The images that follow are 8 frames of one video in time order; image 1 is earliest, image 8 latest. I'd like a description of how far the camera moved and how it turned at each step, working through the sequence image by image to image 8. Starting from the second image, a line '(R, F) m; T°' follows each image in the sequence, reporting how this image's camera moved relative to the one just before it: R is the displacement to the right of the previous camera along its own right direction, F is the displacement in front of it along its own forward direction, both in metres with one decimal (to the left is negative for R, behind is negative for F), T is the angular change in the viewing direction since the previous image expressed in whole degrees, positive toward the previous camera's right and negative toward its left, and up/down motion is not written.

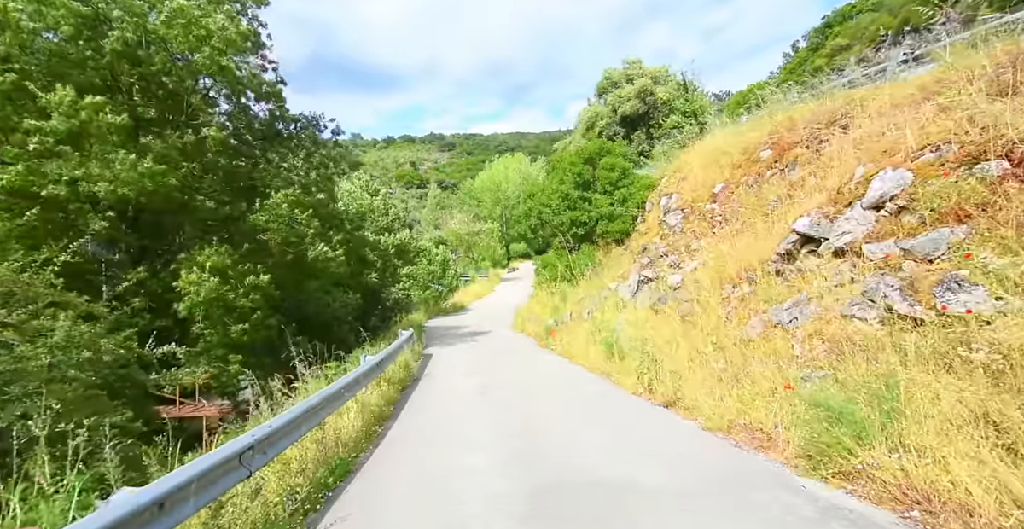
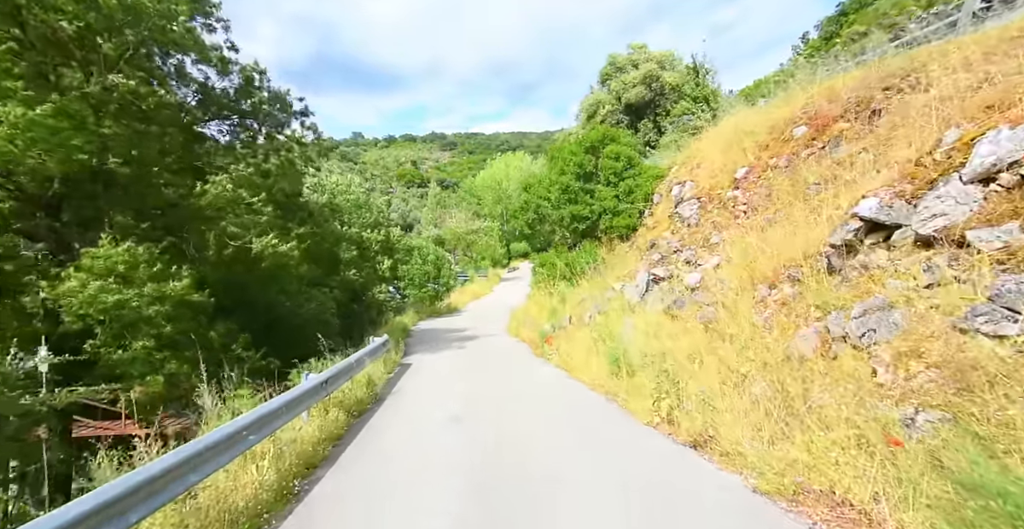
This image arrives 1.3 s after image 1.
(+0.2, +1.7) m; 0°
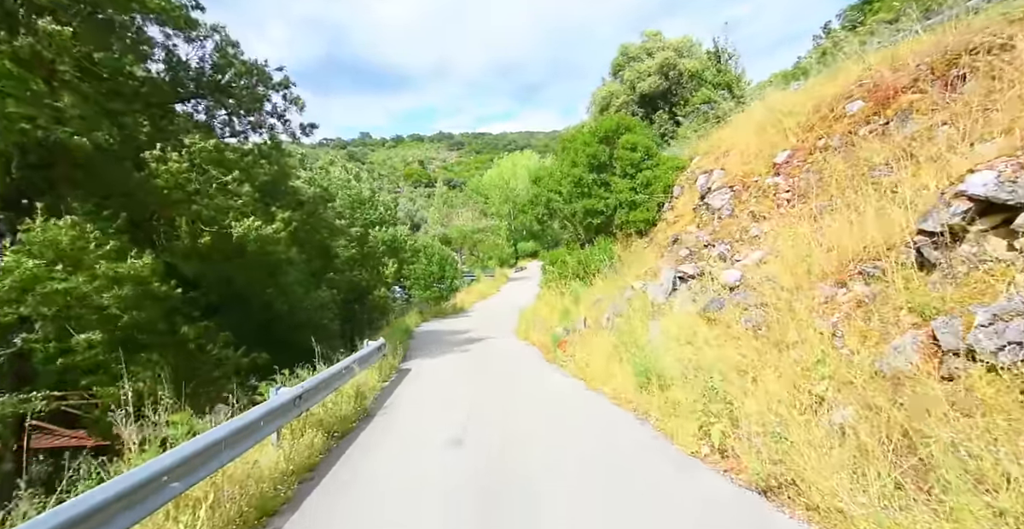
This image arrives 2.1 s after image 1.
(-0.1, +1.2) m; -1°
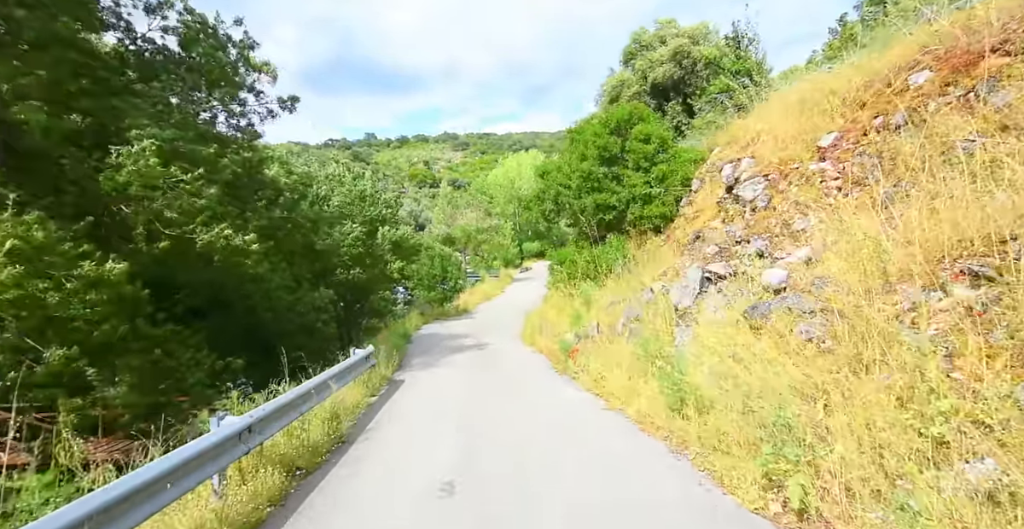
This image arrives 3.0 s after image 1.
(0.0, +1.2) m; -1°
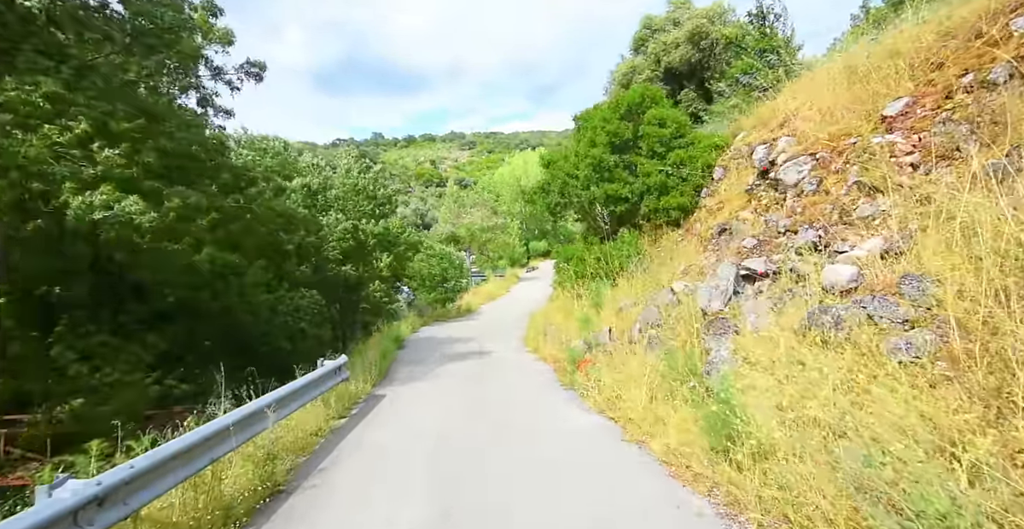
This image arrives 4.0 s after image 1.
(+0.1, +1.4) m; -1°
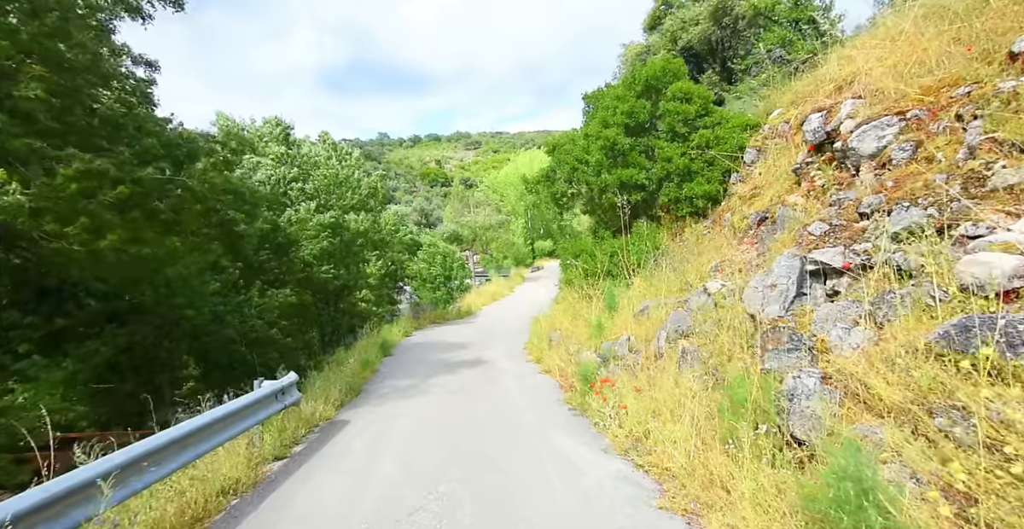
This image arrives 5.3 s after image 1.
(+0.1, +1.8) m; -1°
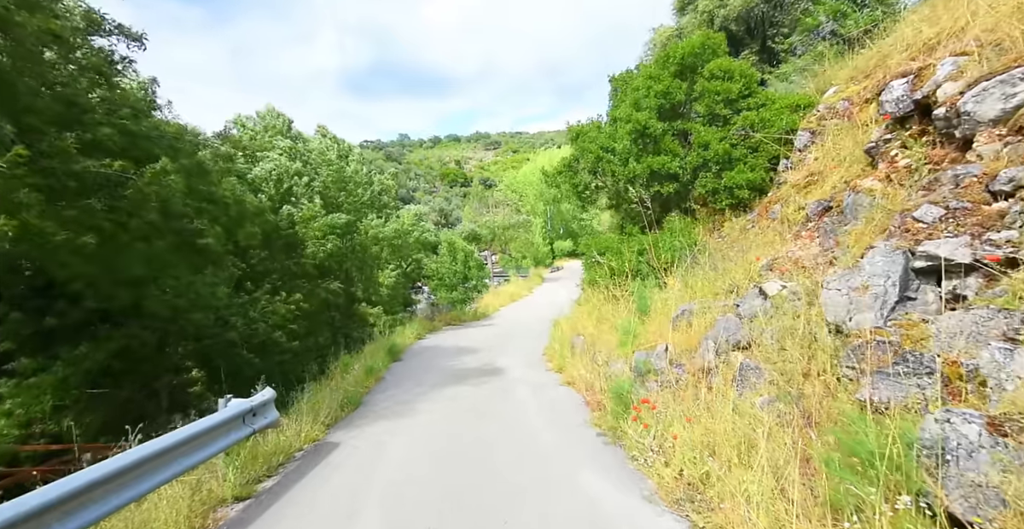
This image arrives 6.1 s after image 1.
(0.0, +1.2) m; -2°
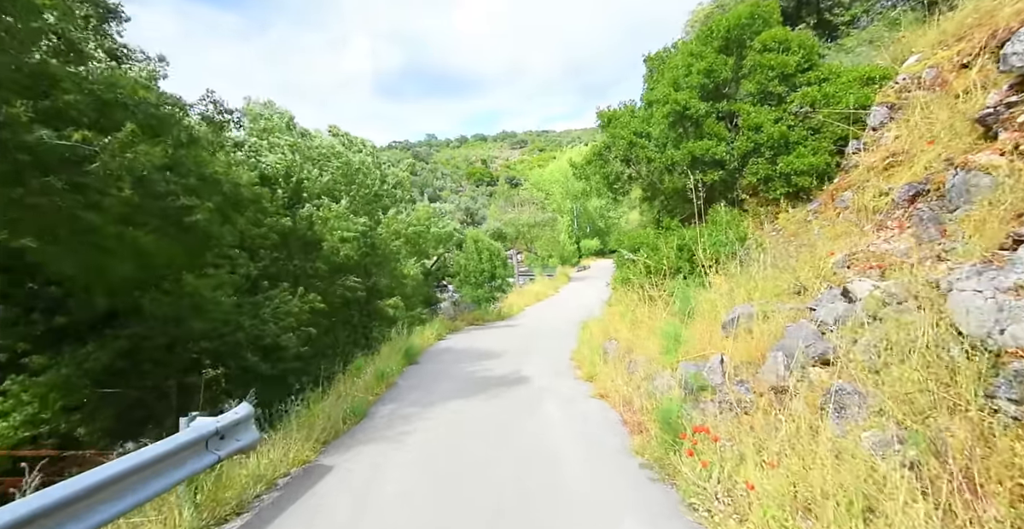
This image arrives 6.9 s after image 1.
(0.0, +1.2) m; -3°
